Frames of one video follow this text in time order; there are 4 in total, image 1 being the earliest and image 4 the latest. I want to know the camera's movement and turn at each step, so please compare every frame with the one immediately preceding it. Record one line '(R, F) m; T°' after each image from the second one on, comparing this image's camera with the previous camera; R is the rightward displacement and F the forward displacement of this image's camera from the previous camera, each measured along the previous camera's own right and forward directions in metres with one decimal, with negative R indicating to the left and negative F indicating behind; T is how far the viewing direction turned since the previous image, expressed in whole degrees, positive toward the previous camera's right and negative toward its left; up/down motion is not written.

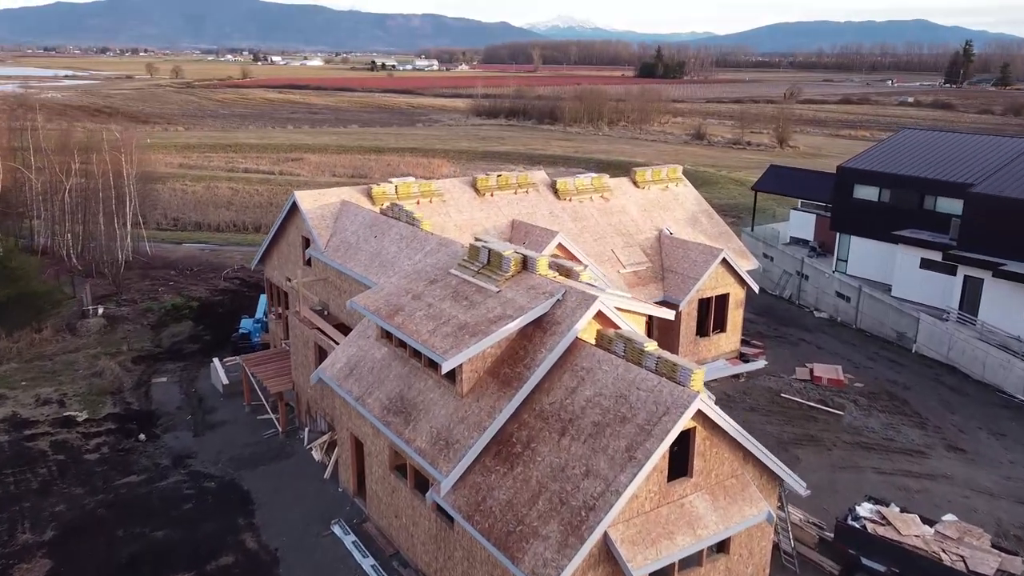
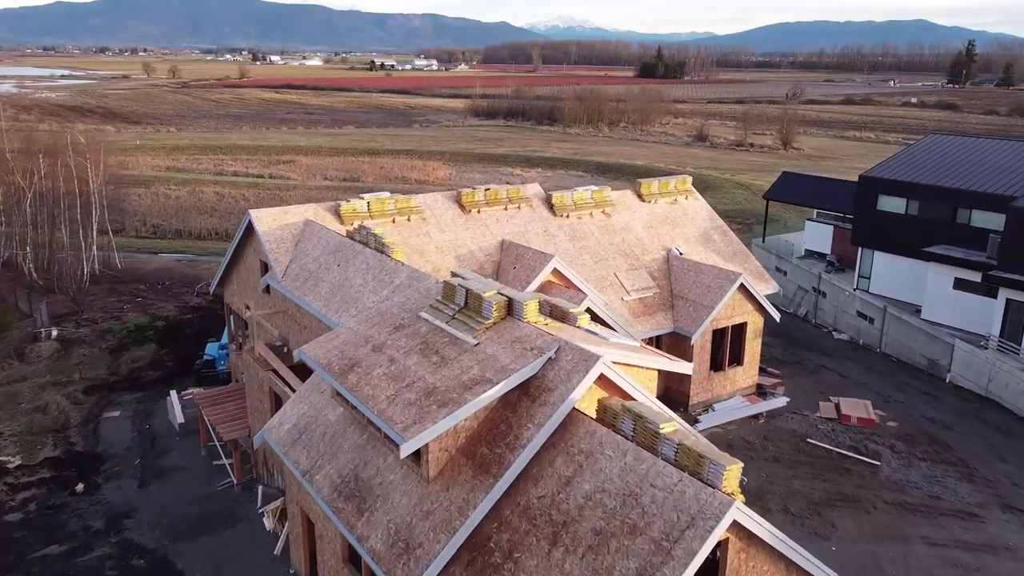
(+0.4, +2.9) m; 0°
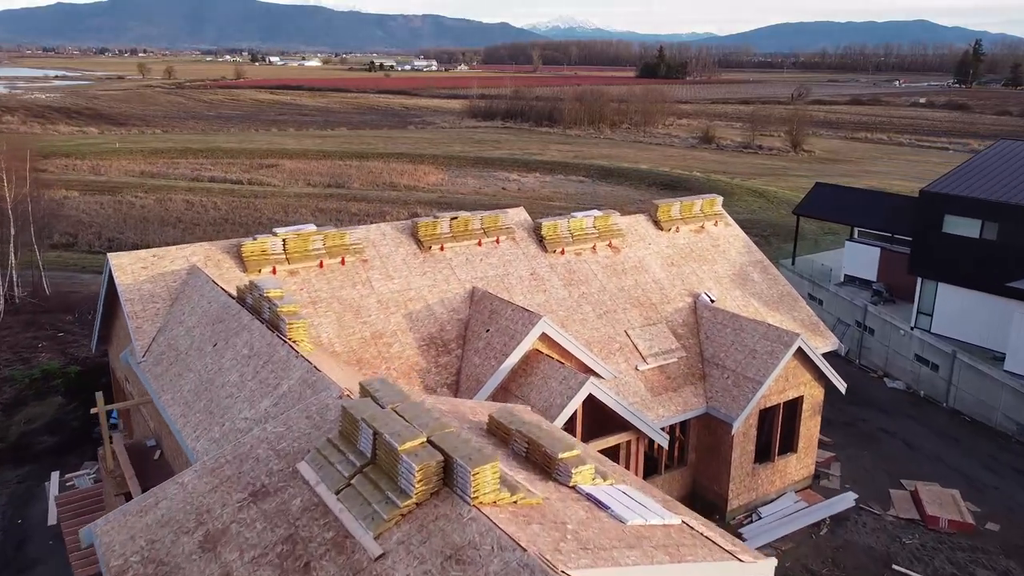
(+0.8, +5.8) m; 0°
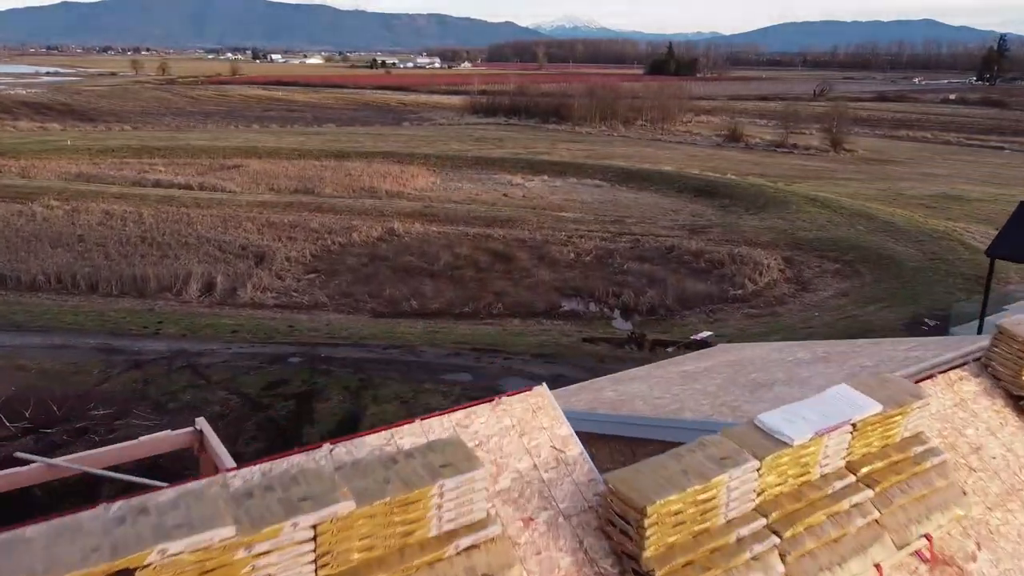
(+0.1, +14.3) m; 0°
